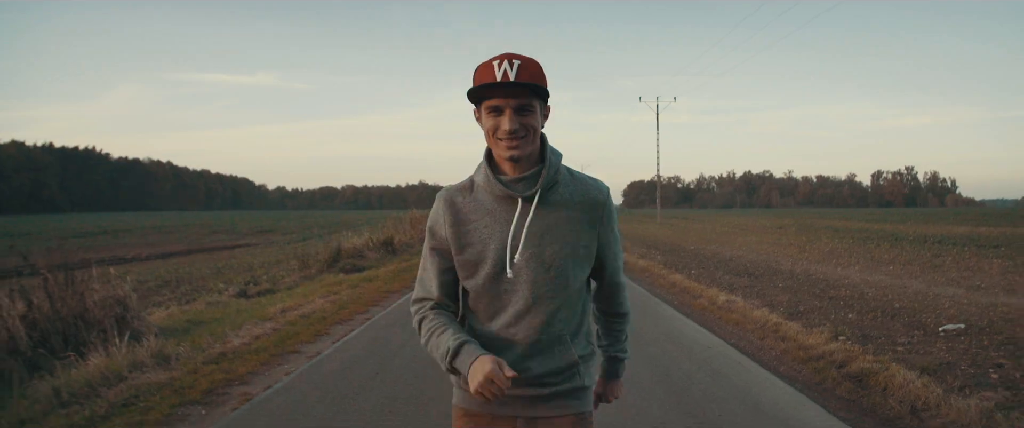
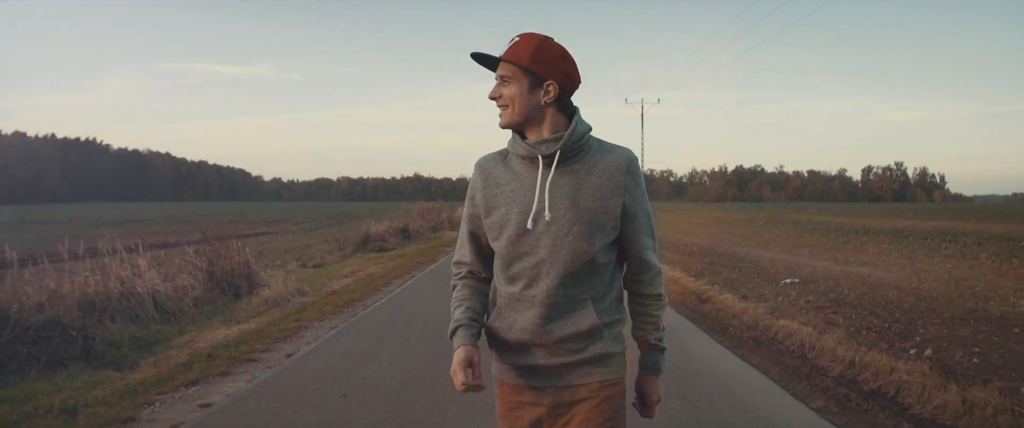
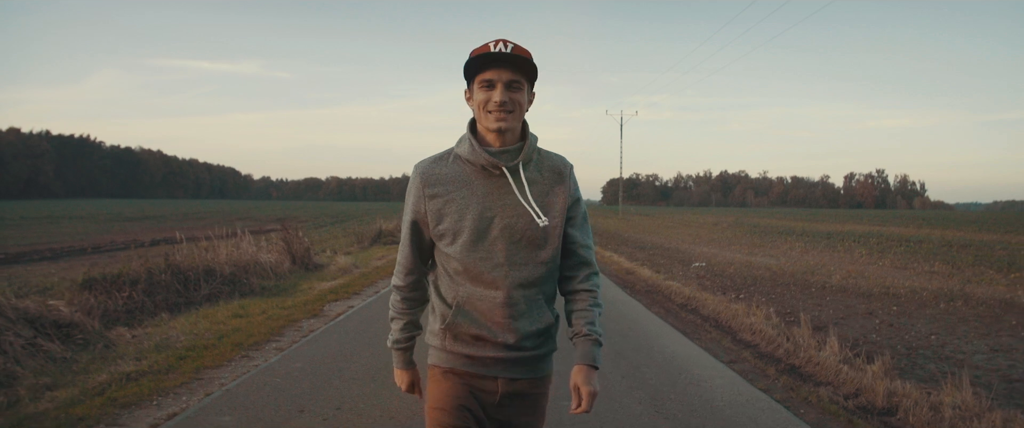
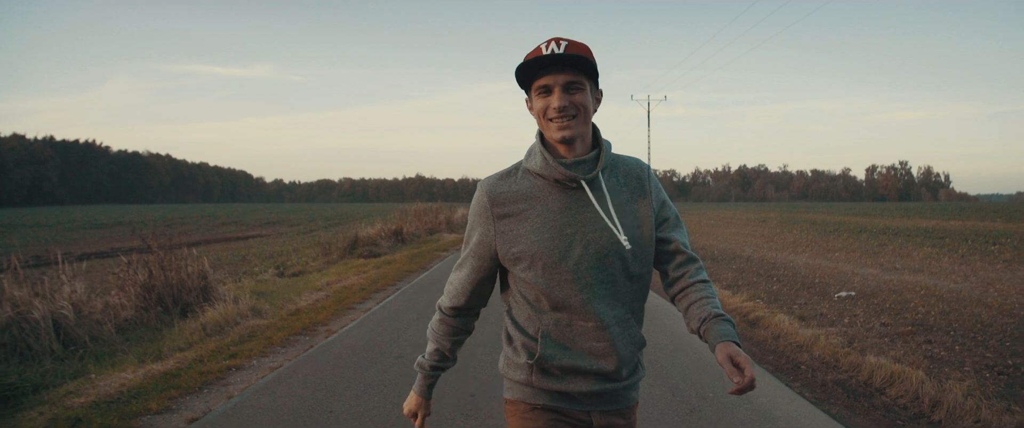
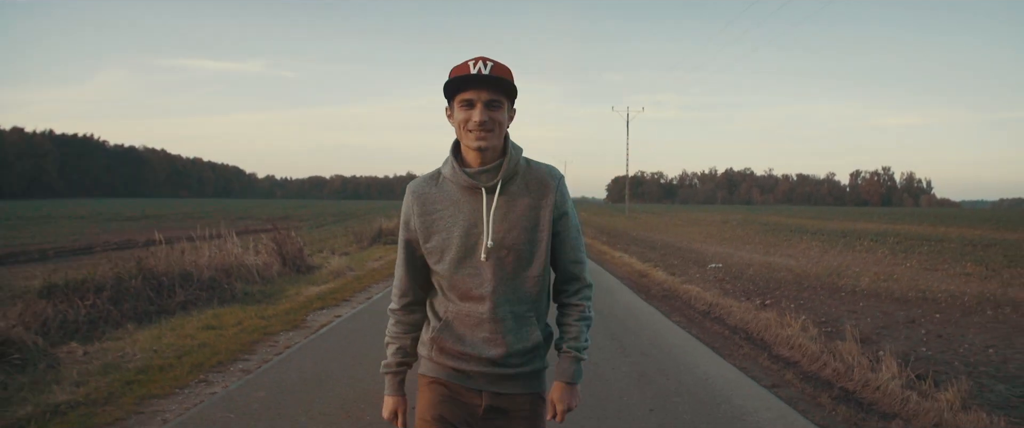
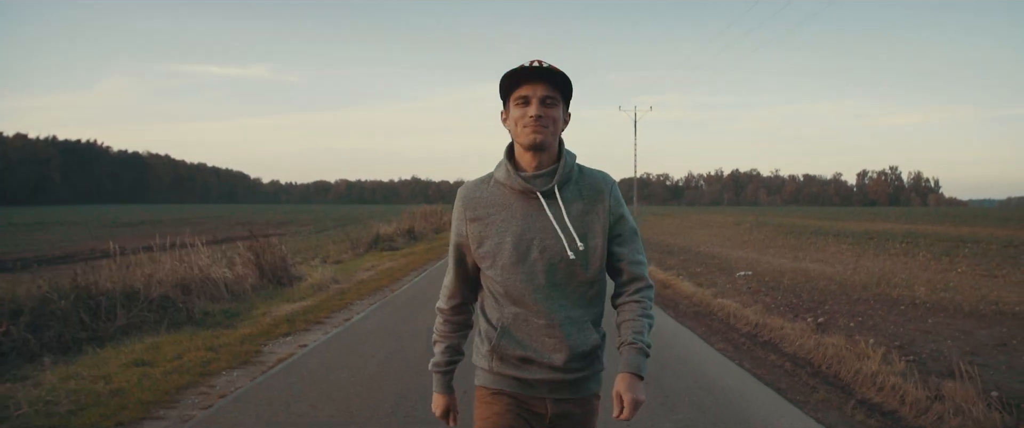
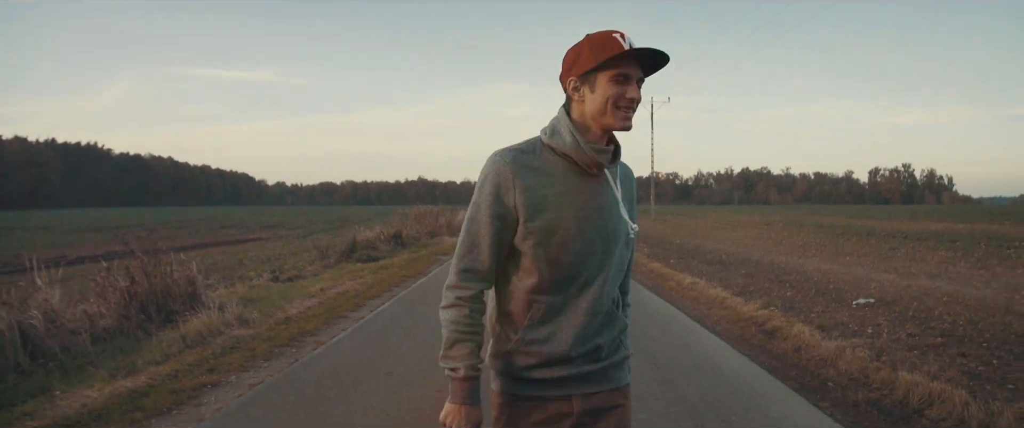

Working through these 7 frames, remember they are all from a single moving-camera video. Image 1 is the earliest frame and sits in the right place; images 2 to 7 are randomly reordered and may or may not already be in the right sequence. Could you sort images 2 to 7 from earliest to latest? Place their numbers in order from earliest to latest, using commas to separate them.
7, 4, 2, 6, 5, 3
